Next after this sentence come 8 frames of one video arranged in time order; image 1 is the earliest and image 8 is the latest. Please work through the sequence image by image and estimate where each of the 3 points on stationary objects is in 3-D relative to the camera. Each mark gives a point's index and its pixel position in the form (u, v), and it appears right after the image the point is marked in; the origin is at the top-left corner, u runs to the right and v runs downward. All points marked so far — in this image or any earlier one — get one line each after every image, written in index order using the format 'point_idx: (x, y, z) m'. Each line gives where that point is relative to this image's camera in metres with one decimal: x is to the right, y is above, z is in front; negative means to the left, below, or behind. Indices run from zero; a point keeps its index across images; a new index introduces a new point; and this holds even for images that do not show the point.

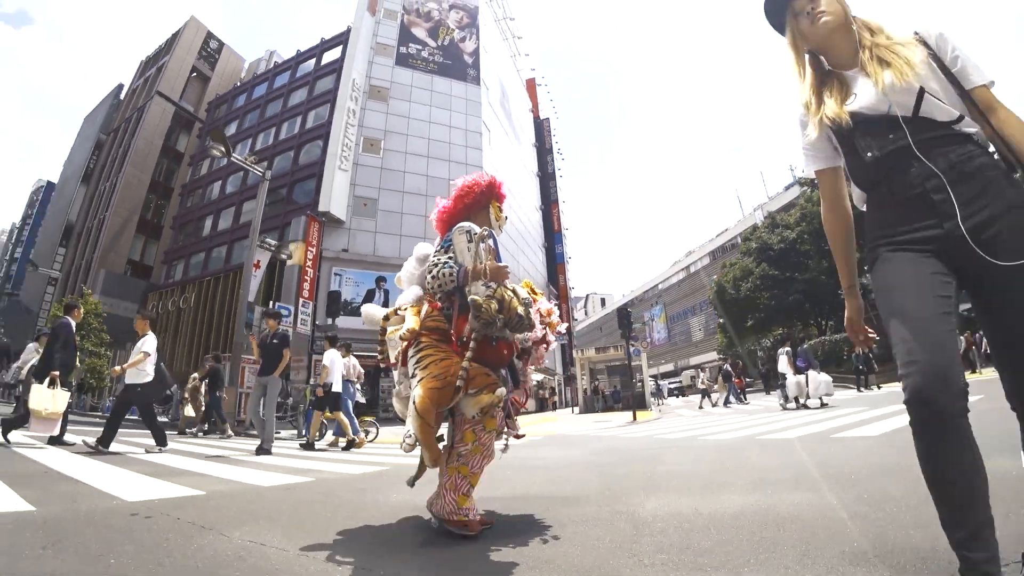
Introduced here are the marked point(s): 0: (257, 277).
0: (-6.1, +0.3, +11.7) m
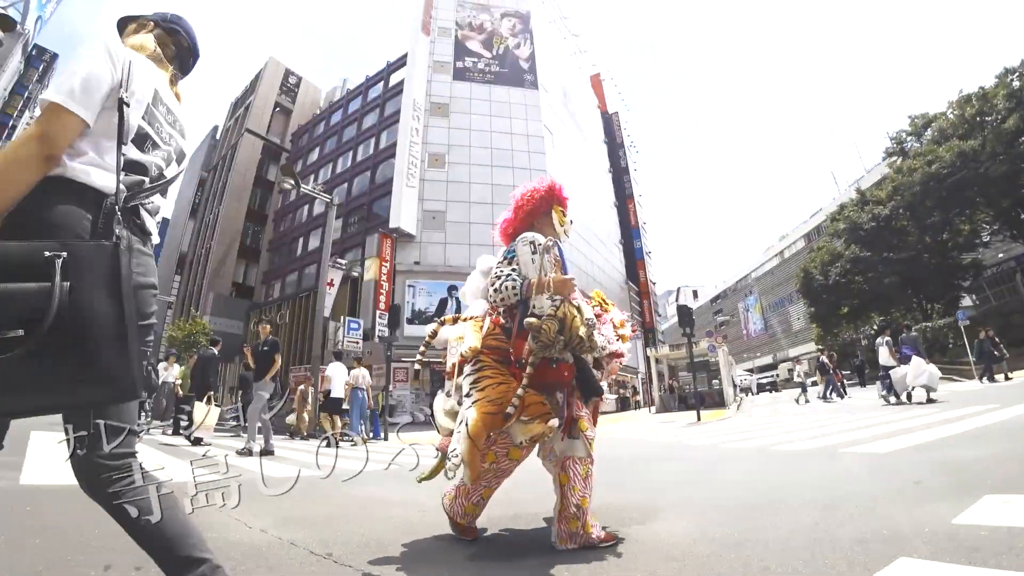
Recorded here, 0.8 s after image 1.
0: (-4.6, -0.1, +12.6) m
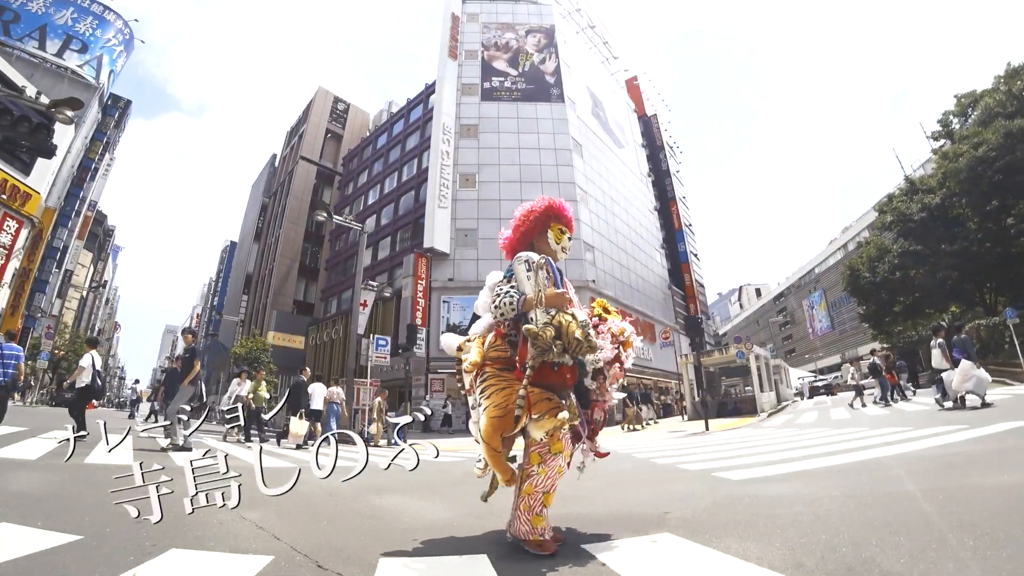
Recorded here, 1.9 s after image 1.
0: (-4.0, -0.7, +13.5) m
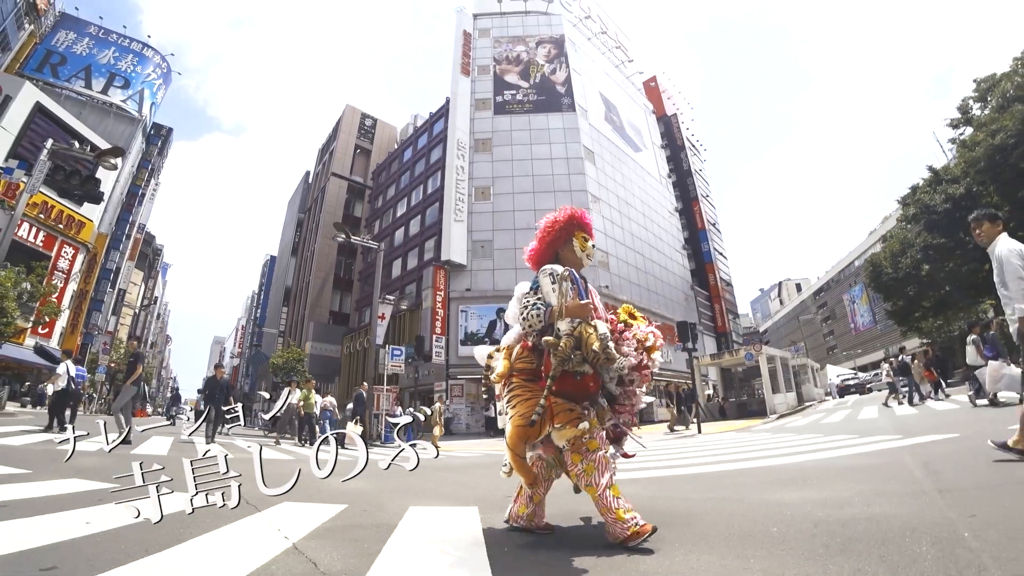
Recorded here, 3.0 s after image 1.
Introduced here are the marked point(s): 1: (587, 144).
0: (-3.7, -1.0, +14.2) m
1: (+2.8, +5.5, +19.2) m
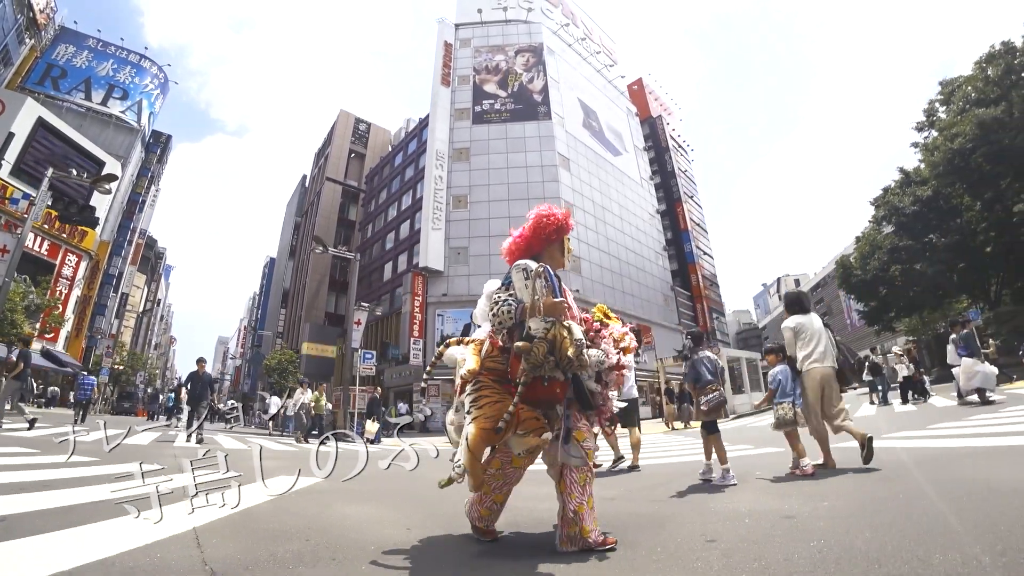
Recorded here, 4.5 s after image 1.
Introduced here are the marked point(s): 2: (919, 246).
0: (-4.5, -1.3, +14.9) m
1: (+1.9, +5.4, +19.8) m
2: (+15.0, +1.5, +18.5) m
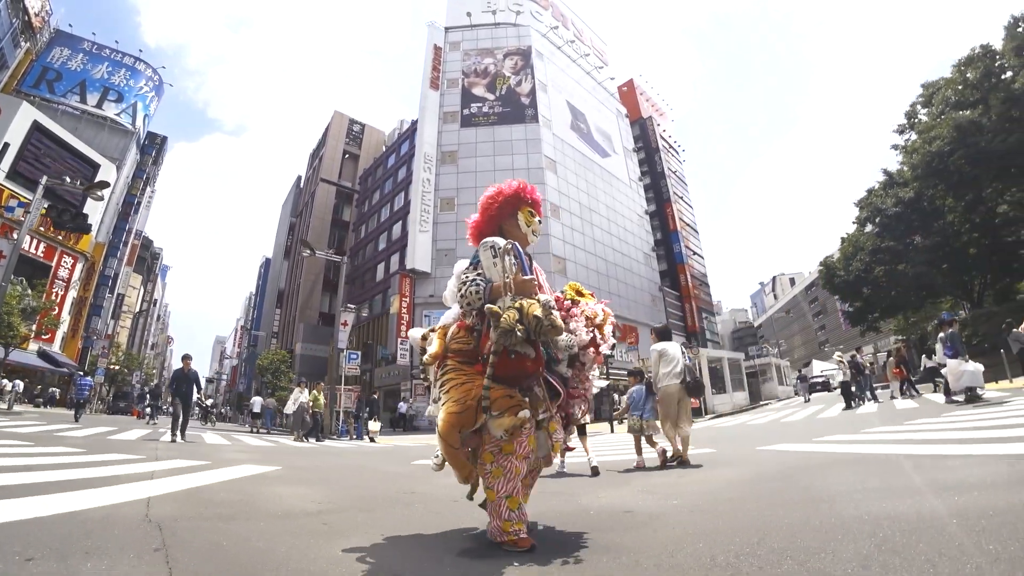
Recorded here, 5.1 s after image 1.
0: (-5.0, -1.4, +15.2) m
1: (+1.4, +5.3, +20.0) m
2: (+14.5, +1.5, +18.8) m
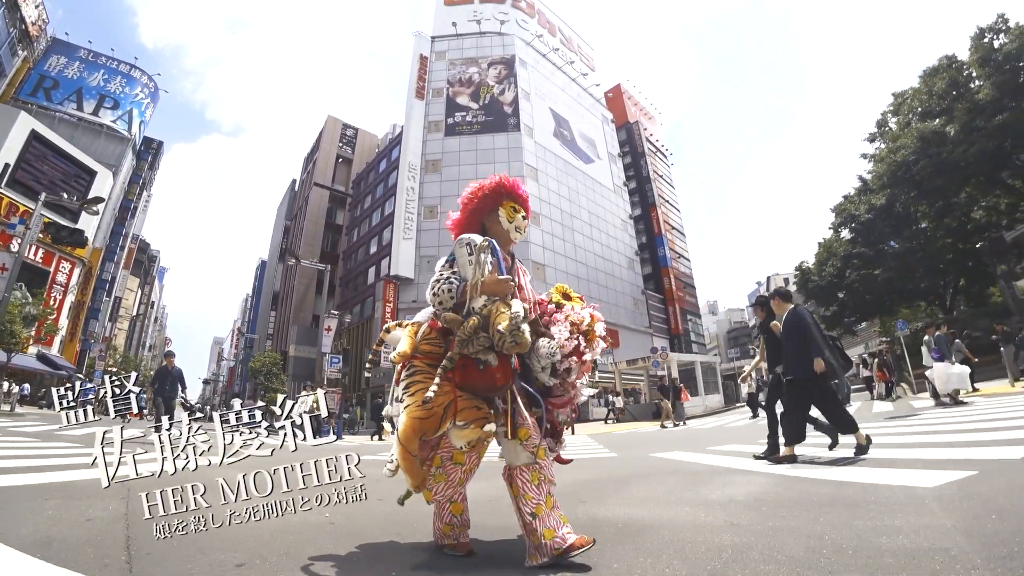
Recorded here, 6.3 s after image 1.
0: (-5.7, -1.6, +15.7) m
1: (+0.8, +5.2, +20.5) m
2: (+13.8, +1.4, +19.2) m
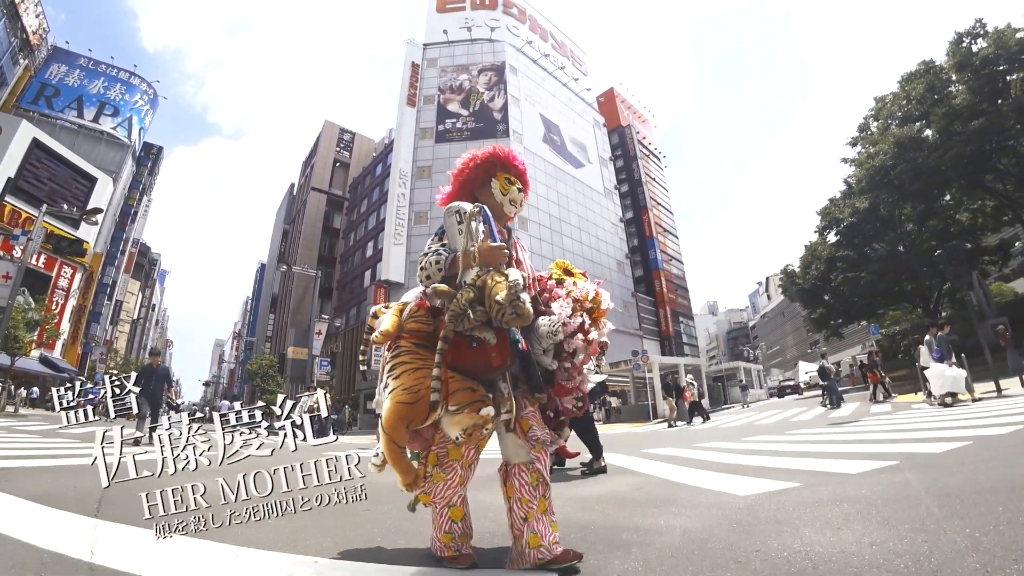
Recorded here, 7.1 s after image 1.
0: (-6.1, -1.8, +16.1) m
1: (+0.3, +5.0, +20.8) m
2: (+13.4, +1.3, +19.5) m
